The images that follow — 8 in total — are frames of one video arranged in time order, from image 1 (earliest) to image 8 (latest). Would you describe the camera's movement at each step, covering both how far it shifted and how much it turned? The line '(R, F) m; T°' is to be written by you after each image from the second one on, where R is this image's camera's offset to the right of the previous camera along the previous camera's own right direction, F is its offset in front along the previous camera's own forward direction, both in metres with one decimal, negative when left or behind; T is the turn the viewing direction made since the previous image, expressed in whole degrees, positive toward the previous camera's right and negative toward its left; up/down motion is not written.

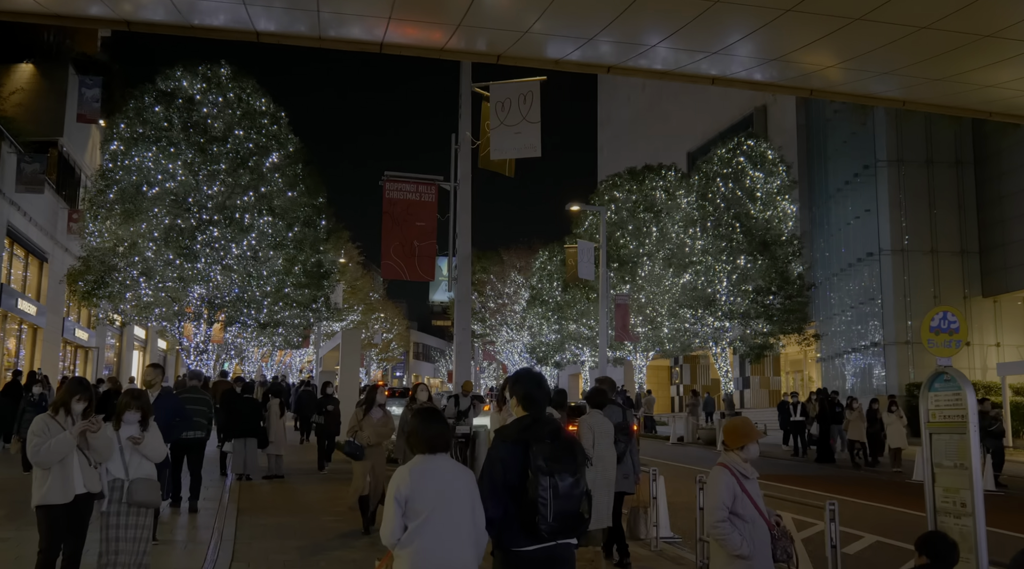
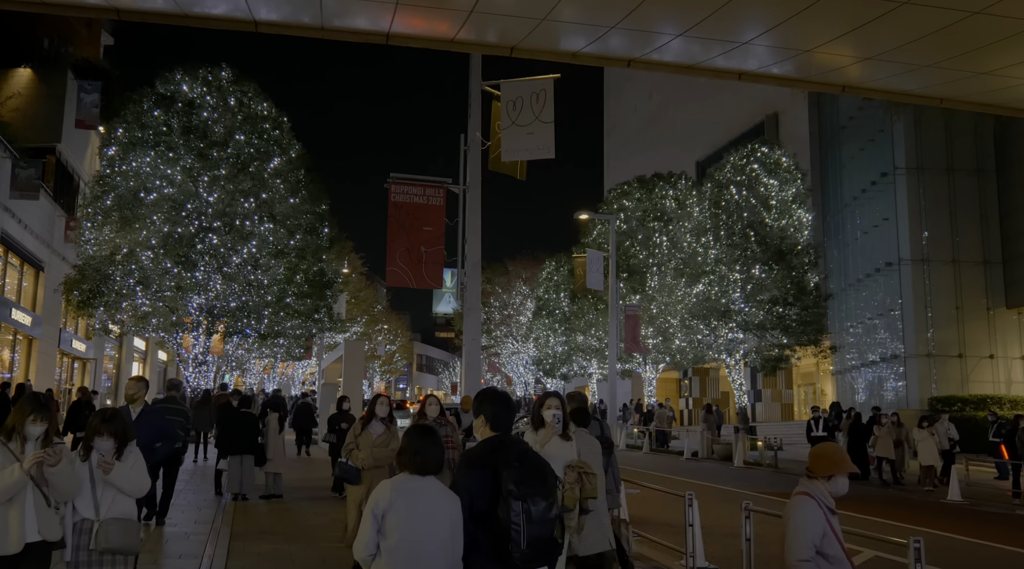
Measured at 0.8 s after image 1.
(-0.2, +0.9) m; 0°
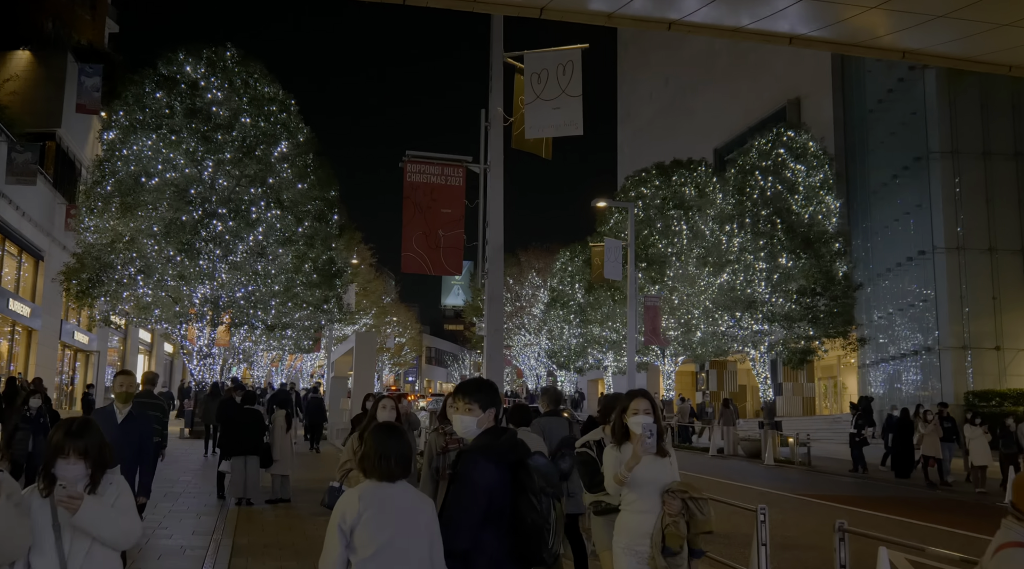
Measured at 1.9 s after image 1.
(-0.3, +1.3) m; 0°
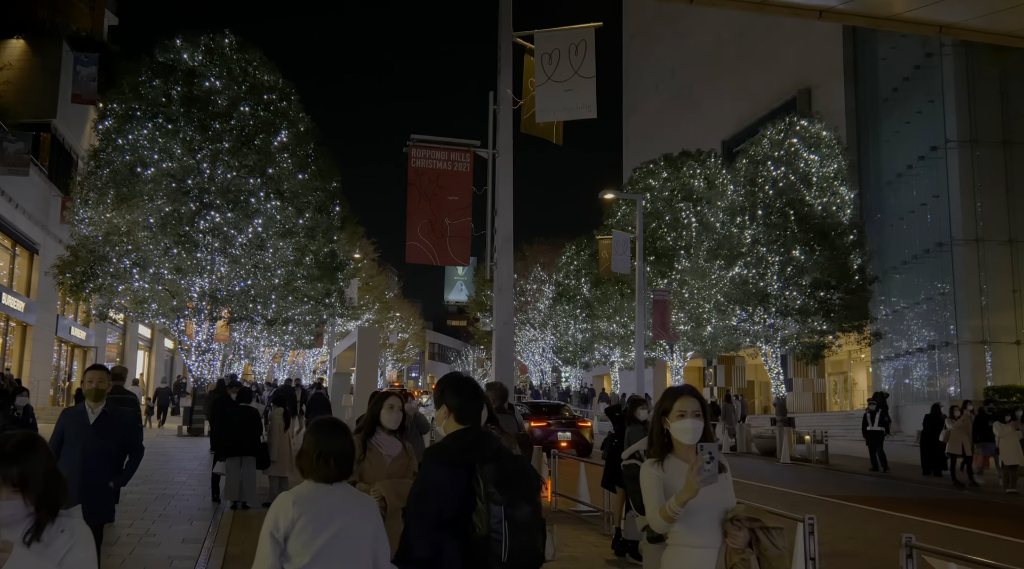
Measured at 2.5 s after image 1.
(-0.1, +0.8) m; 0°
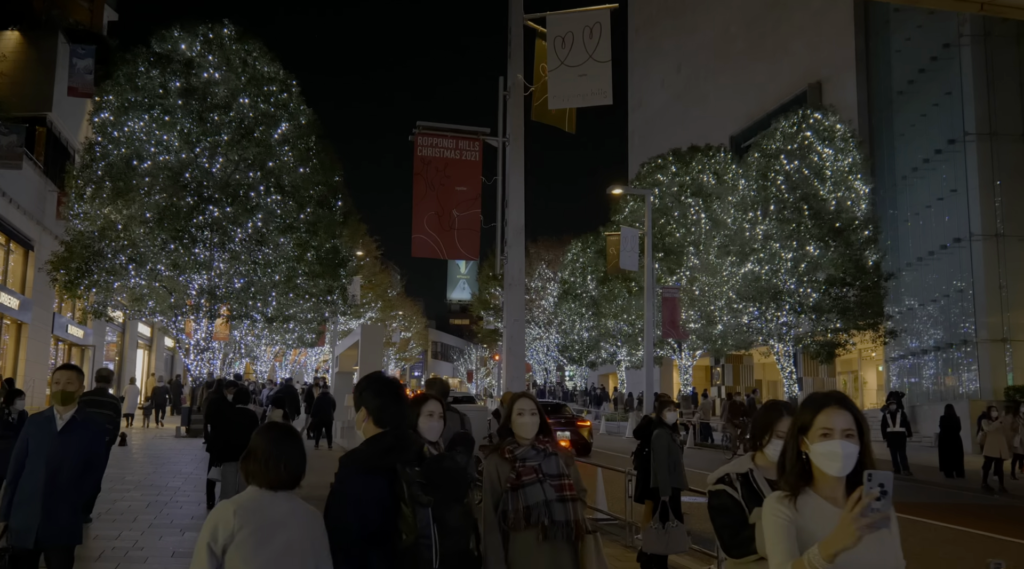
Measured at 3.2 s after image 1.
(-0.2, +0.8) m; 0°
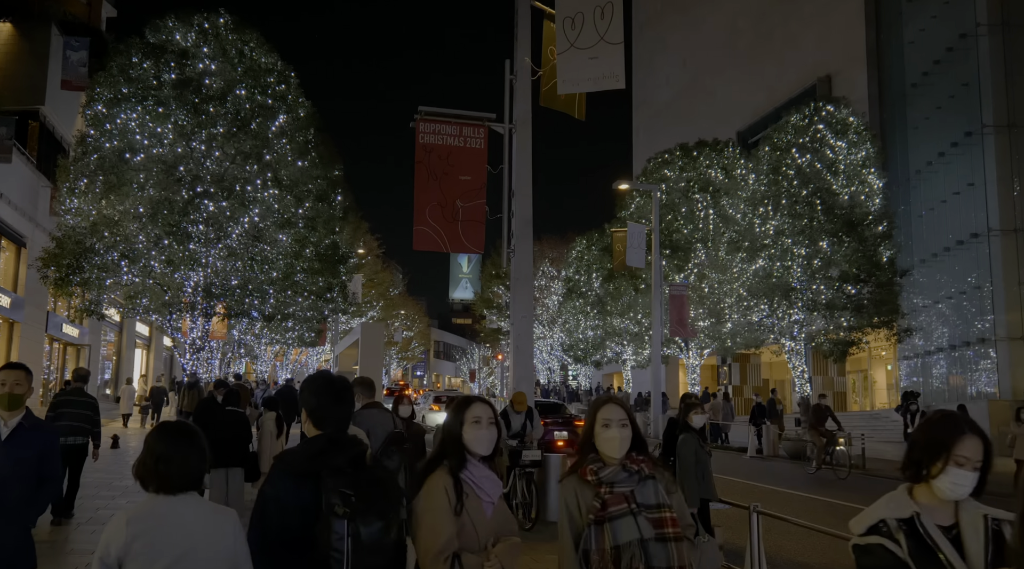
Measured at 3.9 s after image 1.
(-0.1, +0.8) m; 0°
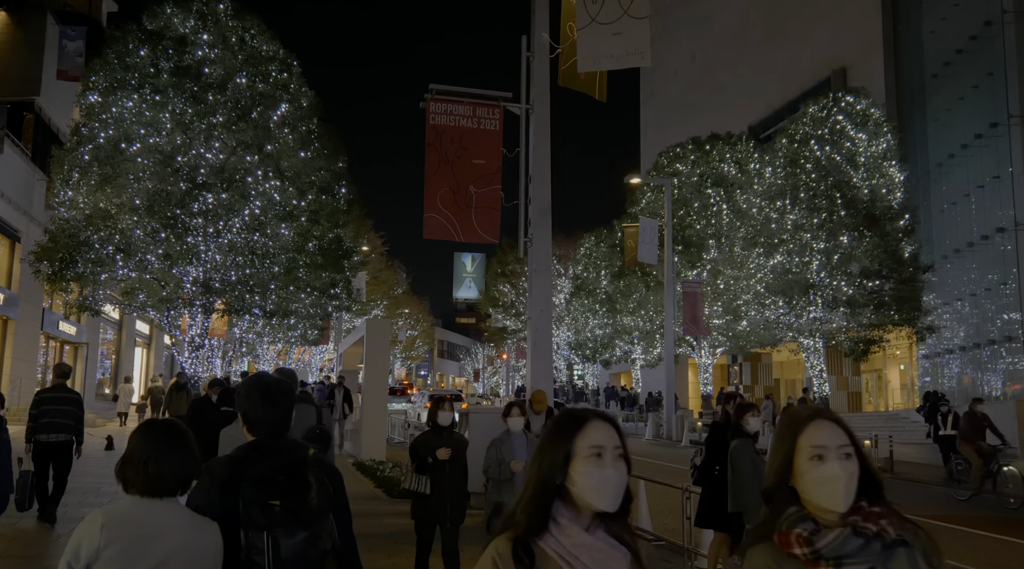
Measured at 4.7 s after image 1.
(-0.2, +0.9) m; 0°
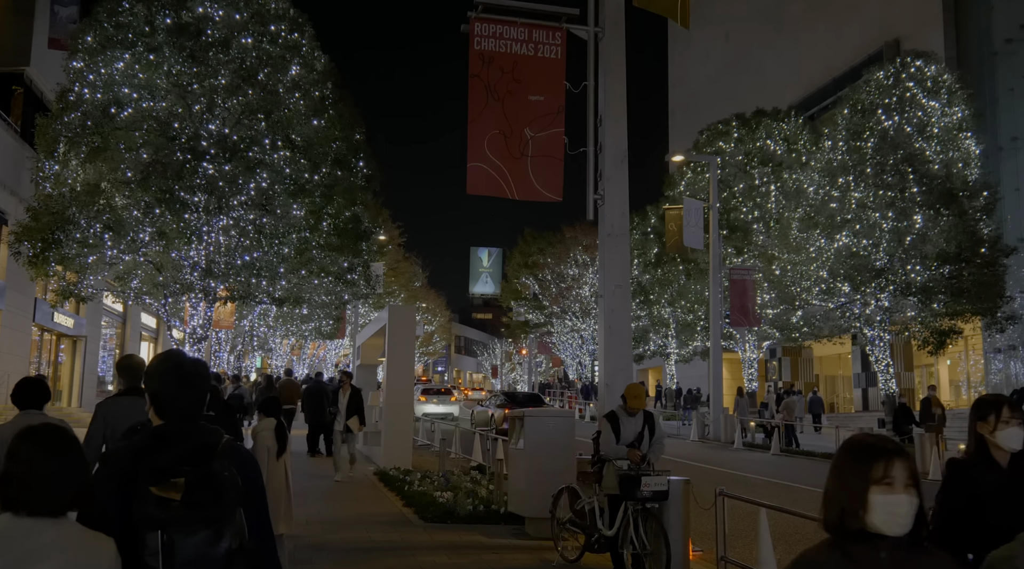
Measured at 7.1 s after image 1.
(-0.6, +2.7) m; -1°
